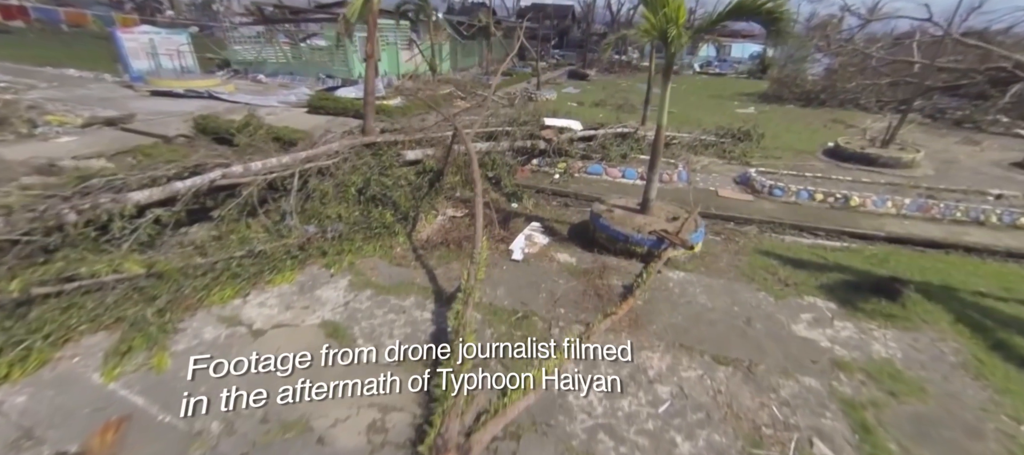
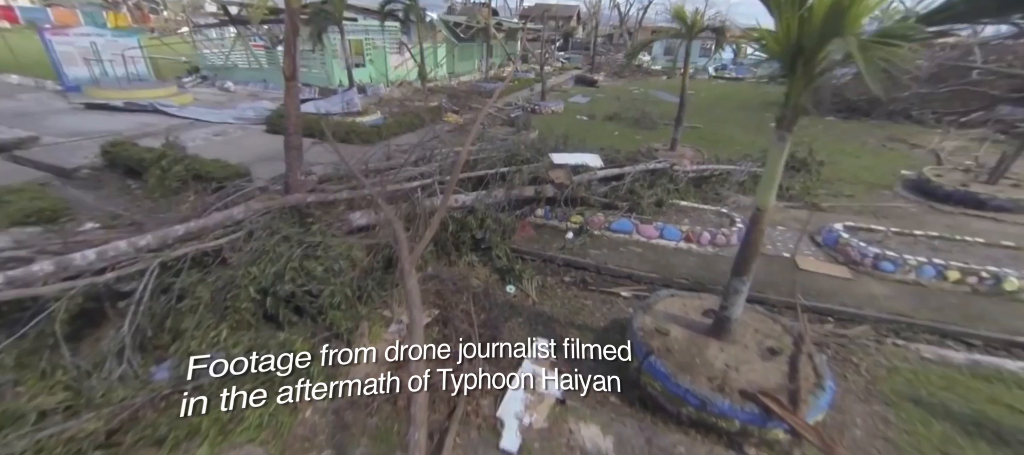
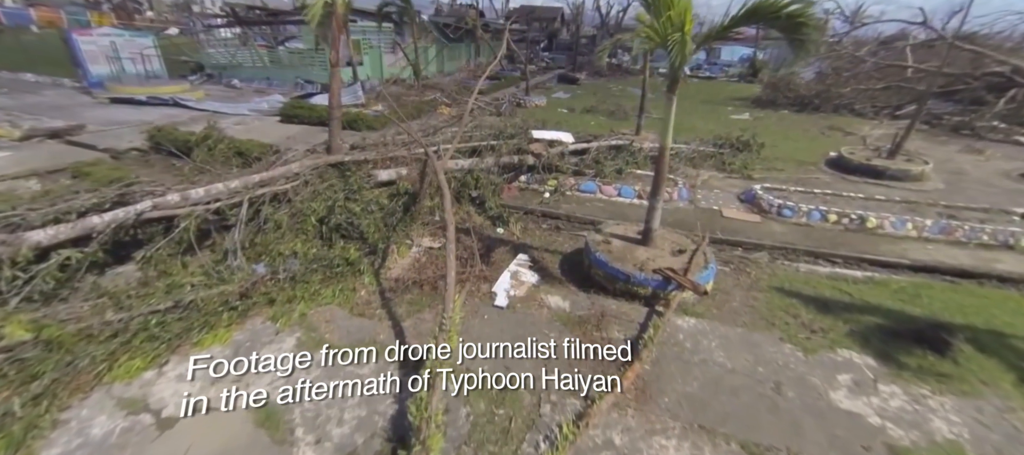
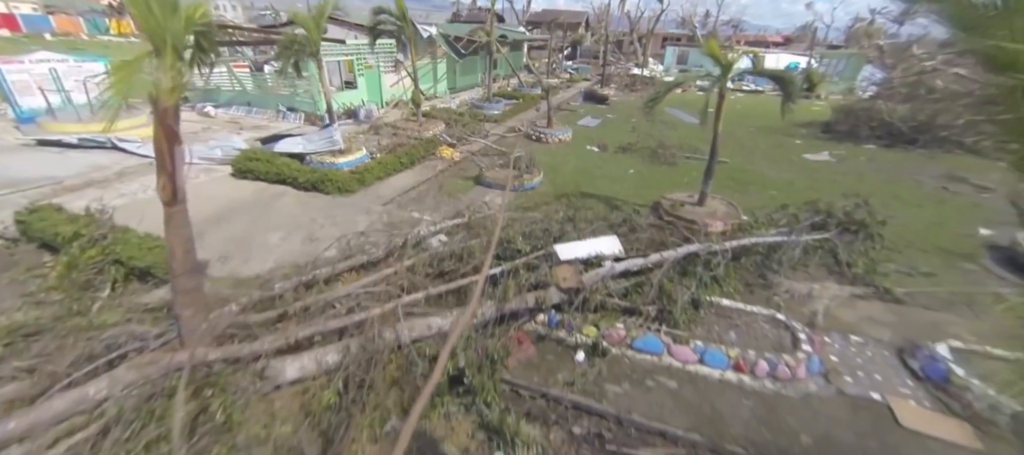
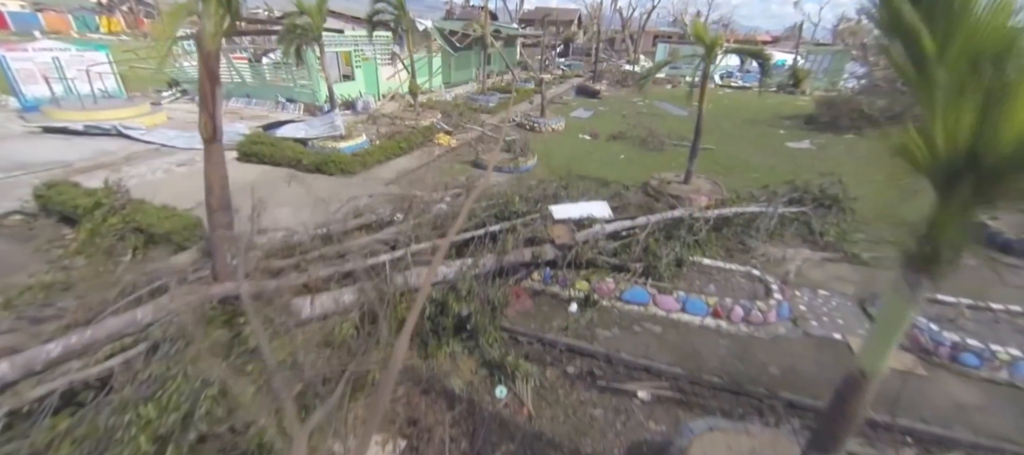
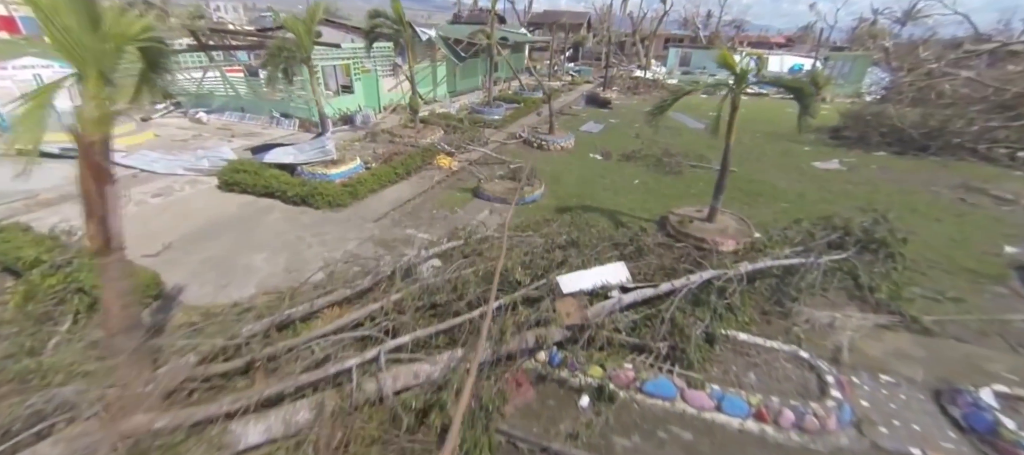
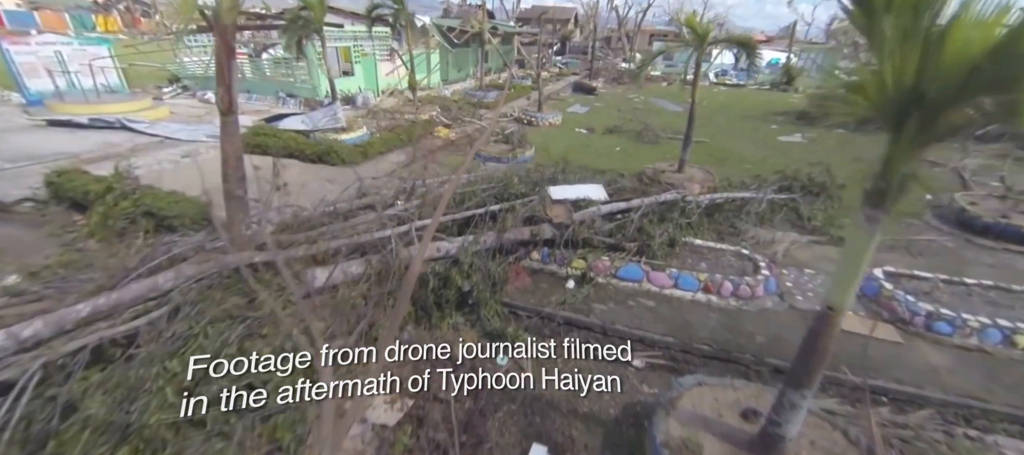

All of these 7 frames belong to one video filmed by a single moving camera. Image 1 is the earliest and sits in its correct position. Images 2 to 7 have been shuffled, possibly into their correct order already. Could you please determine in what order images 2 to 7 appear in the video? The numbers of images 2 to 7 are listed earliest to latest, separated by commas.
3, 2, 7, 5, 4, 6
